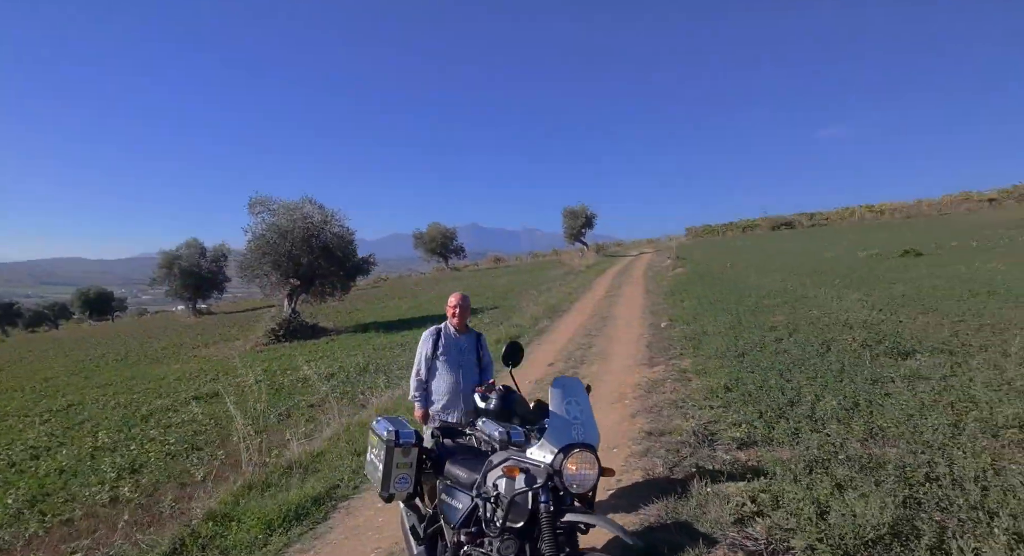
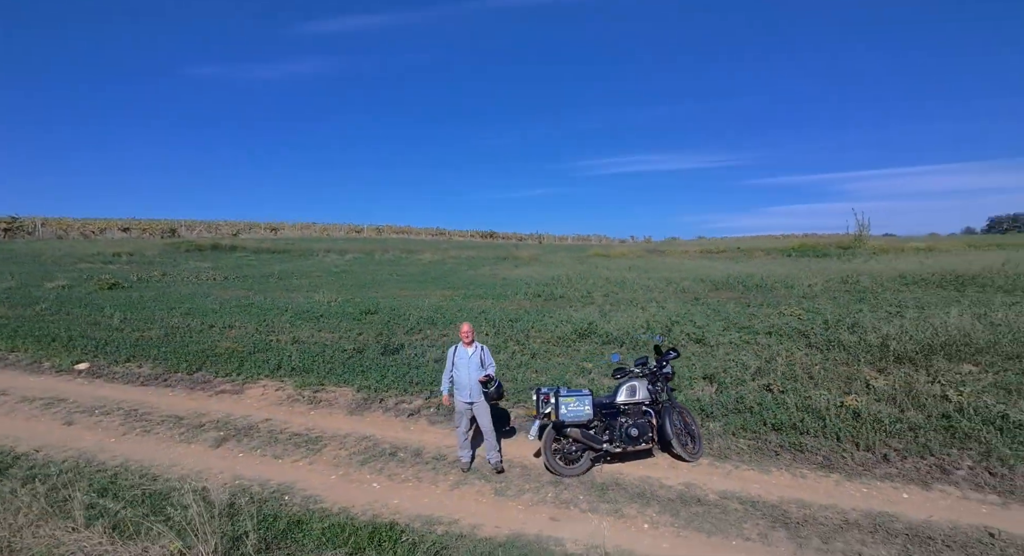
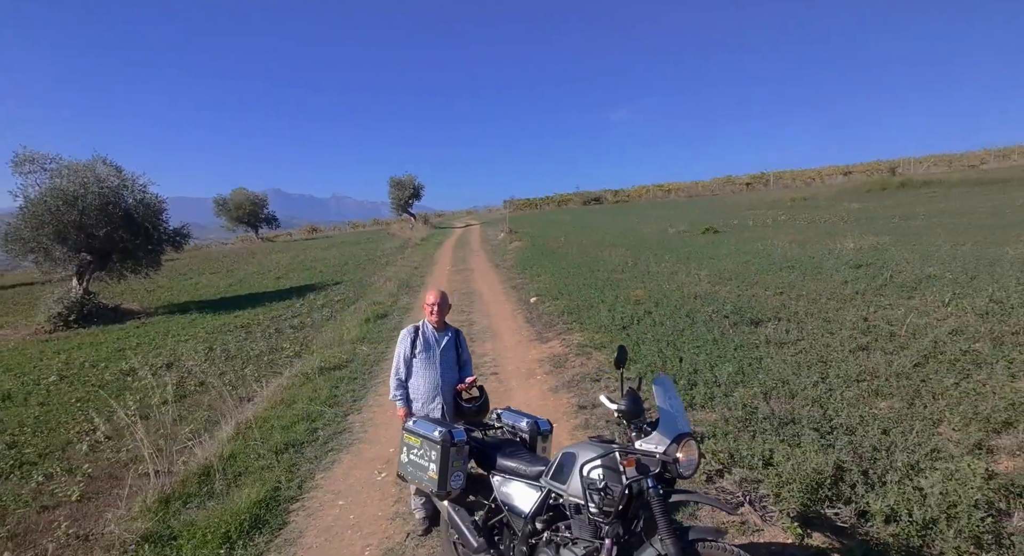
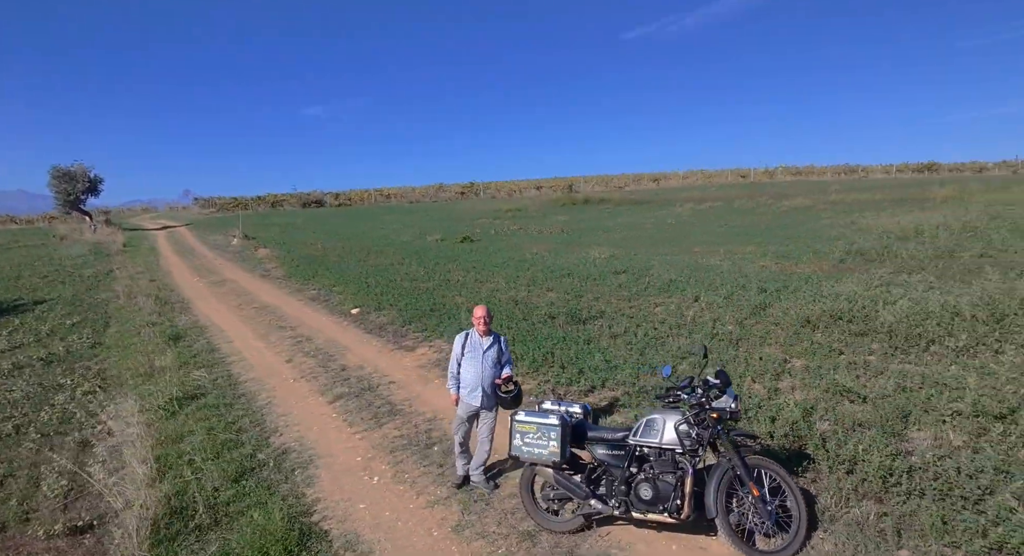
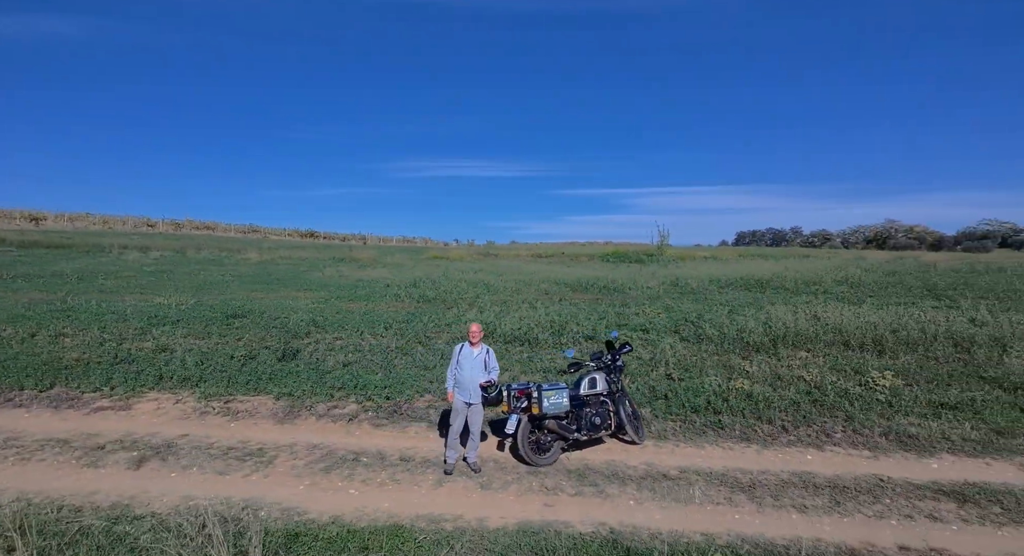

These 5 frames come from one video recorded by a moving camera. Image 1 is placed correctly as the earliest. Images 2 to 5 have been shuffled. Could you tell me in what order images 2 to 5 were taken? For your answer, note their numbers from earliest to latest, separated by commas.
3, 4, 2, 5
